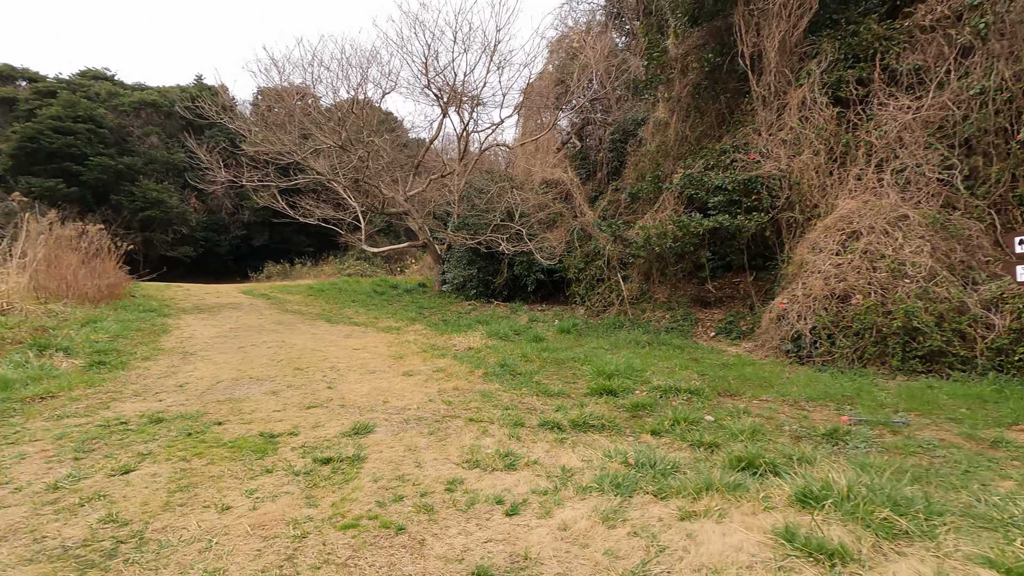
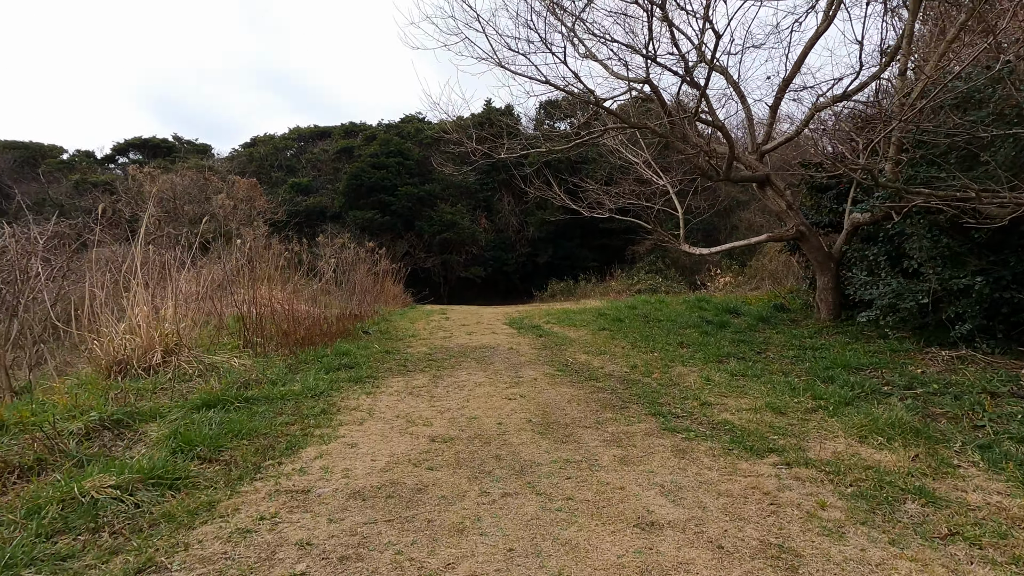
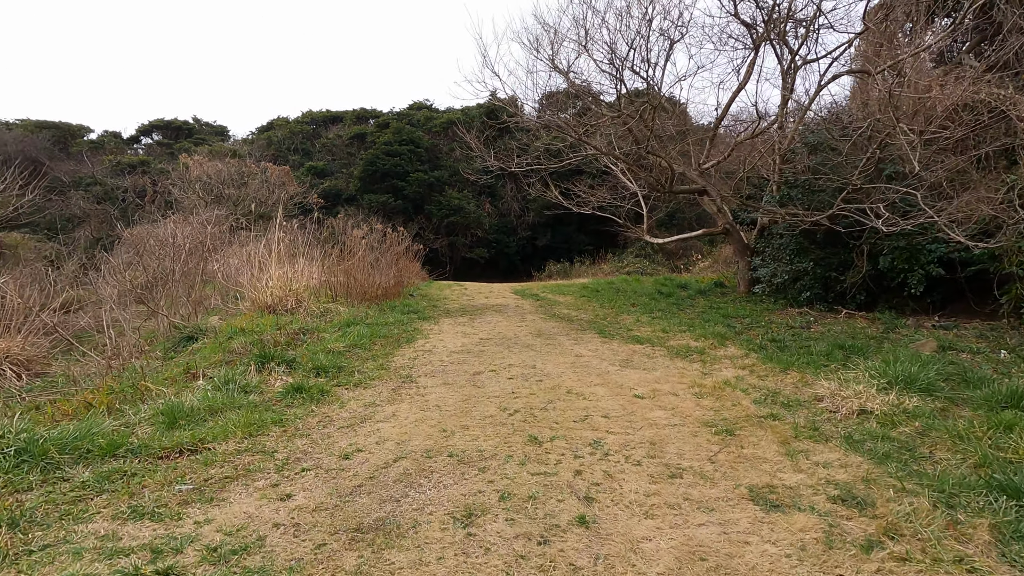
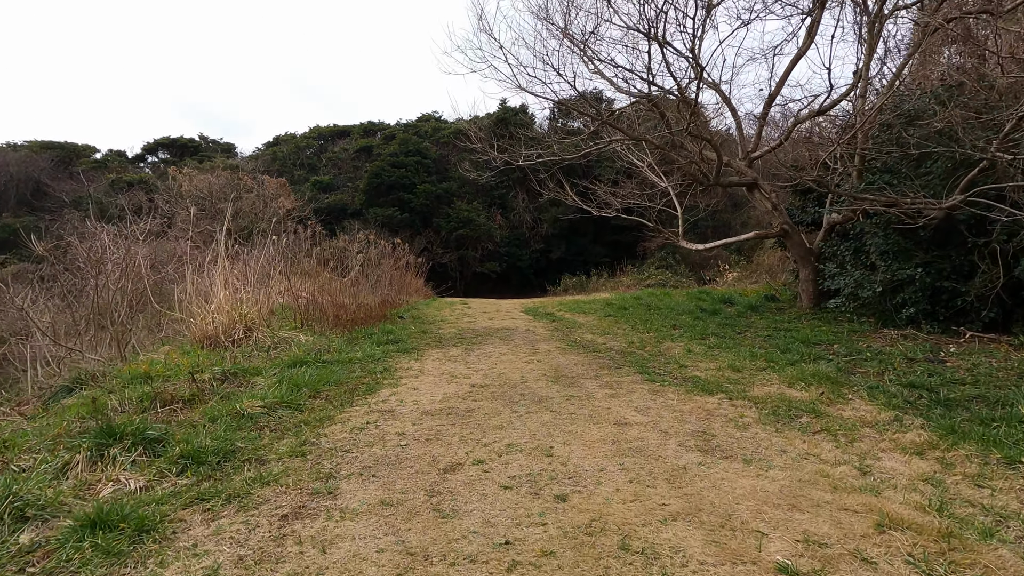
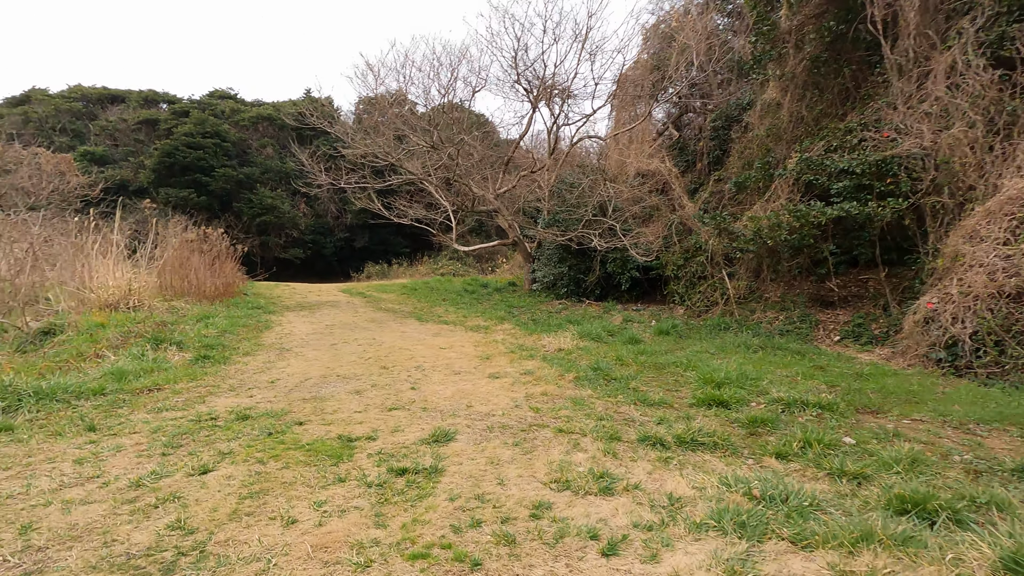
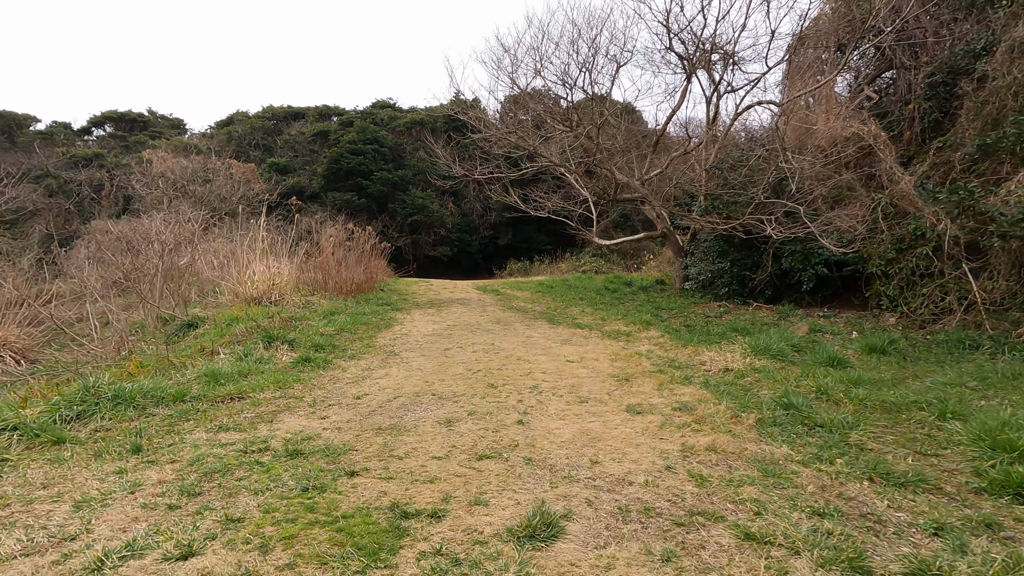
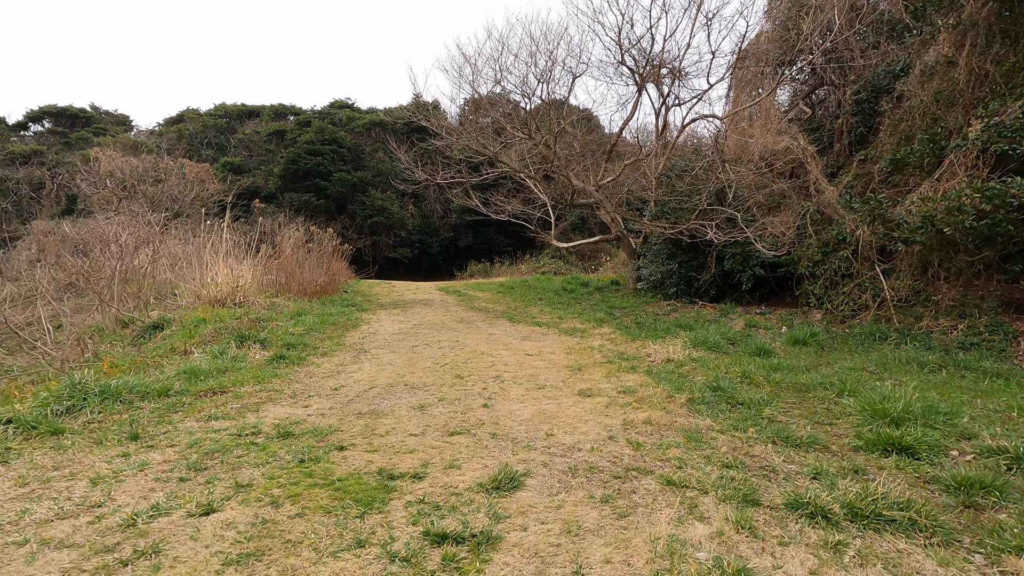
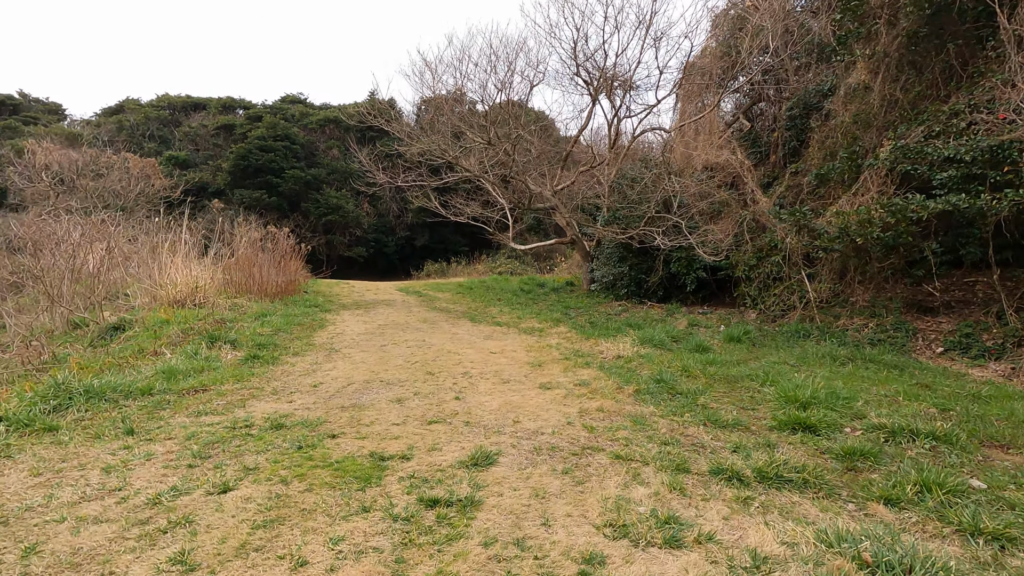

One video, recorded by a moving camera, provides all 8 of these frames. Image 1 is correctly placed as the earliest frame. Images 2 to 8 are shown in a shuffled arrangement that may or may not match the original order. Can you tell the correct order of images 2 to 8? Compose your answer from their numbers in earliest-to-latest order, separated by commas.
5, 8, 7, 6, 3, 4, 2
